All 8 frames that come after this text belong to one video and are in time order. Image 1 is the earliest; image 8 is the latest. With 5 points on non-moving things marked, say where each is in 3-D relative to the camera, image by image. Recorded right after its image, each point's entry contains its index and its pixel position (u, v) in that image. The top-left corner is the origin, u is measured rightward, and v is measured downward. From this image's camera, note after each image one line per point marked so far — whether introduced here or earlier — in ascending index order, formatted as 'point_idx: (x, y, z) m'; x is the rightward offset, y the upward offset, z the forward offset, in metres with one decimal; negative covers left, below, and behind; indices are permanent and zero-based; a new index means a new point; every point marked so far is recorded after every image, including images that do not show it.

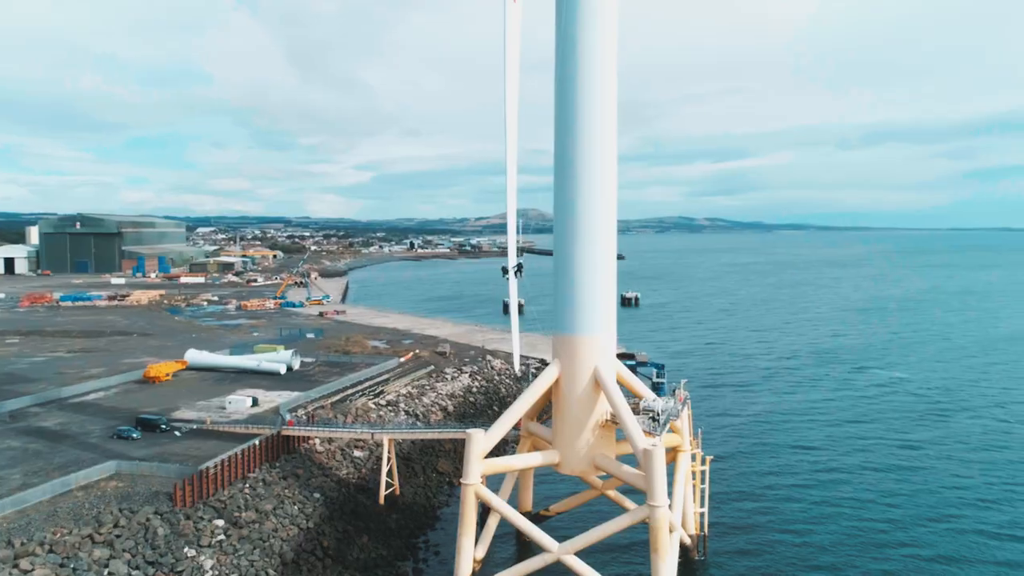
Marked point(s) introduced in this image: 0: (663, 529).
0: (+3.2, -5.1, +16.7) m
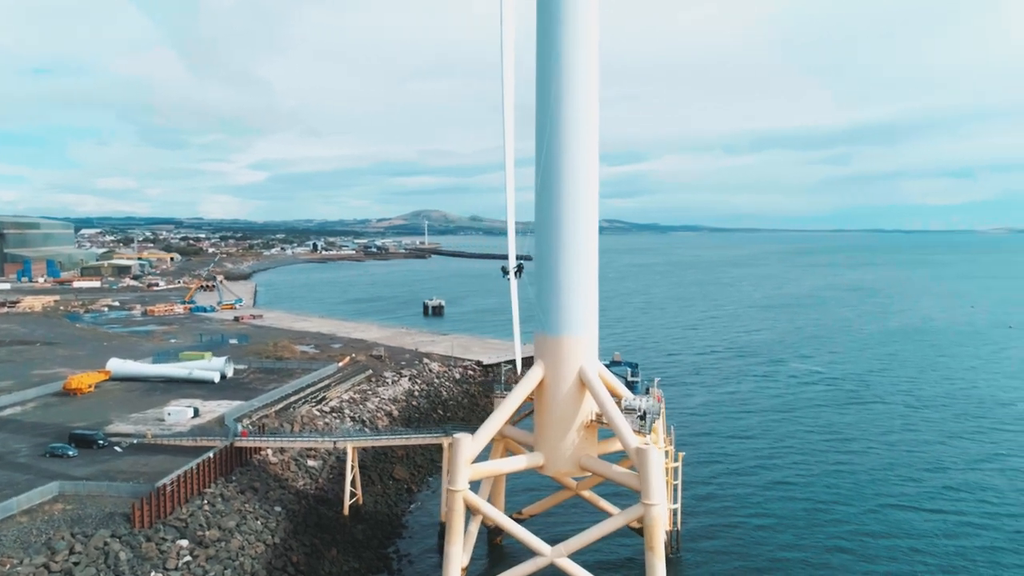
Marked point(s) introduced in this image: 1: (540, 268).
0: (+3.1, -5.0, +16.8) m
1: (-0.2, +0.3, +18.5) m
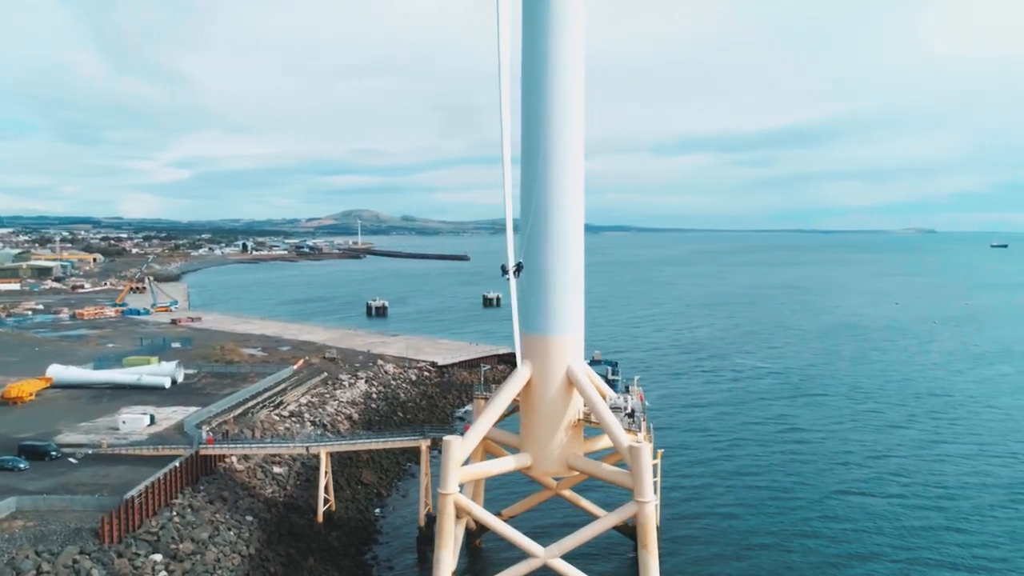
0: (+2.9, -5.0, +16.8) m
1: (-0.5, +0.3, +18.2) m
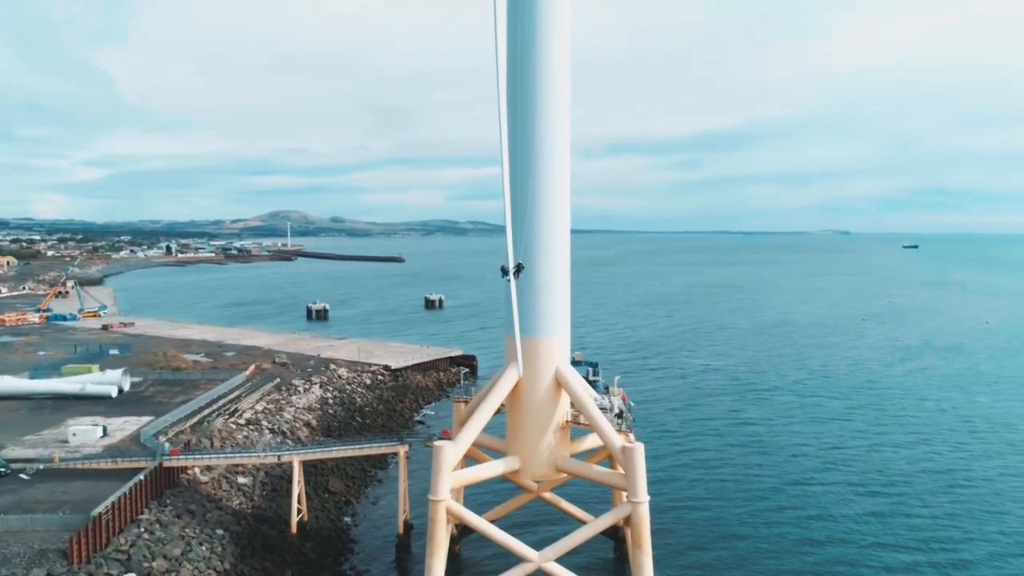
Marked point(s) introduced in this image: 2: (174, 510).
0: (+2.8, -5.0, +16.8) m
1: (-0.8, +0.3, +17.9) m
2: (-8.3, -5.4, +19.6) m
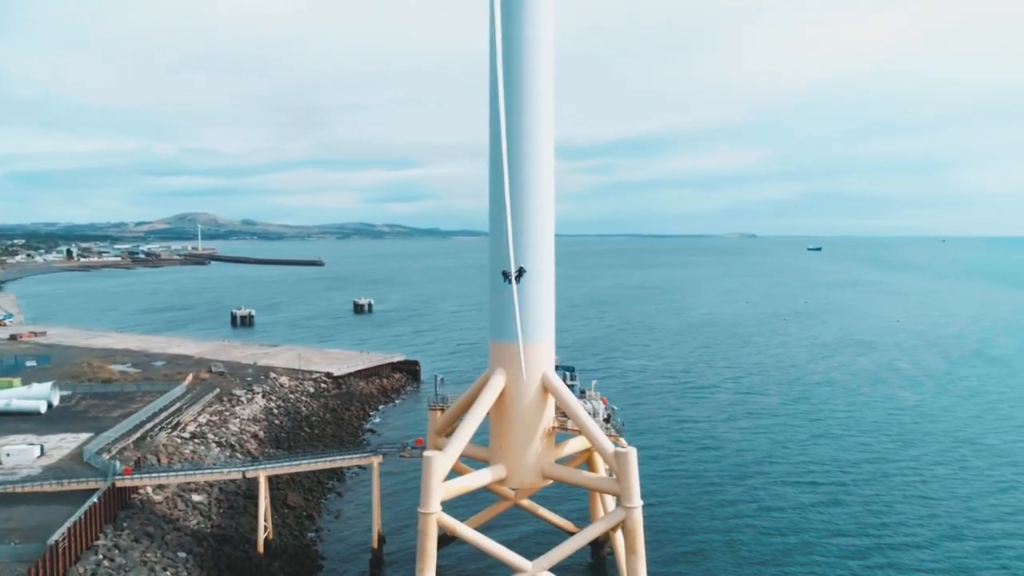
0: (+2.6, -5.1, +16.7) m
1: (-1.1, +0.2, +17.4) m
2: (-8.7, -5.6, +18.2) m
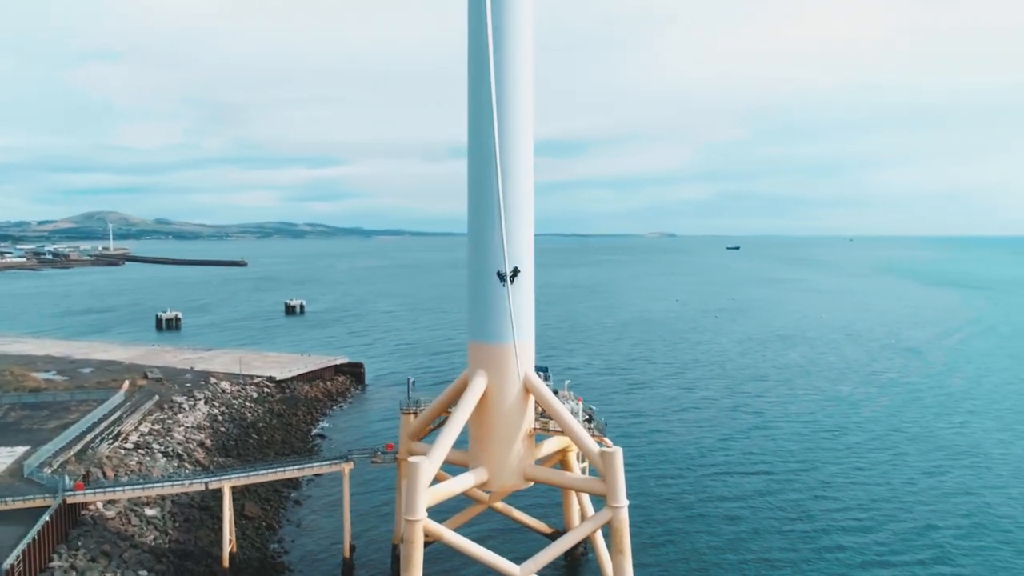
0: (+2.4, -5.0, +16.6) m
1: (-1.5, +0.2, +16.9) m
2: (-9.1, -5.7, +17.0) m
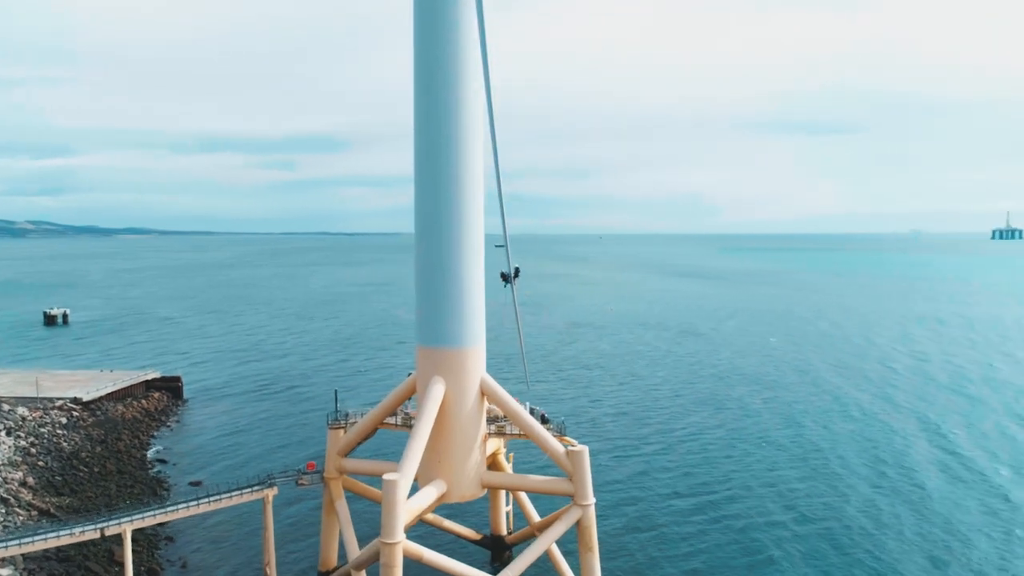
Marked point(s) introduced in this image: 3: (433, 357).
0: (+1.7, -5.3, +17.5) m
1: (-1.0, +0.3, +19.2) m
2: (-8.3, -4.6, +23.0) m
3: (-1.8, -1.7, +19.1) m
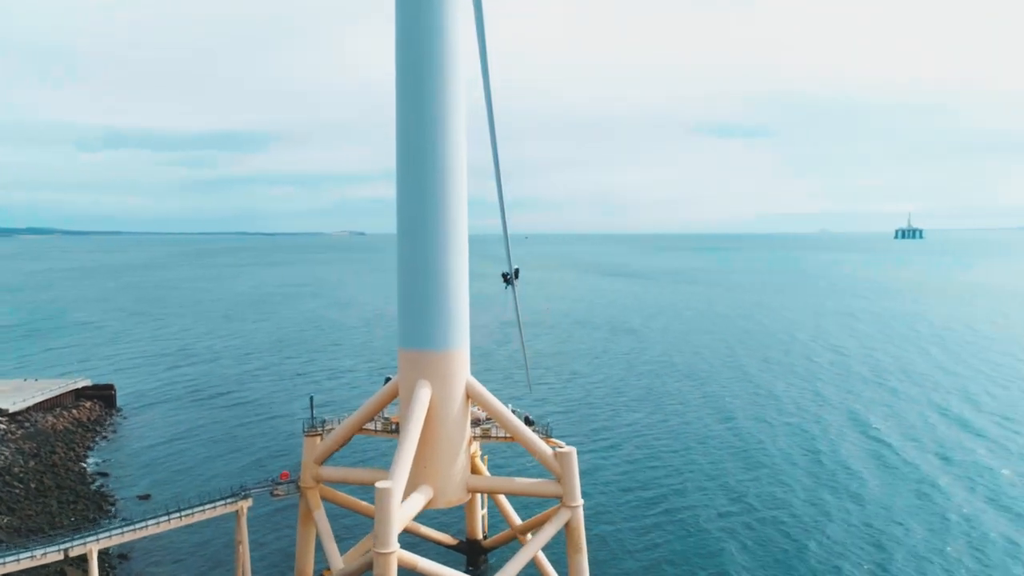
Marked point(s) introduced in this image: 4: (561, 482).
0: (+1.5, -5.3, +17.4) m
1: (-1.4, +0.3, +18.8) m
2: (-9.1, -4.7, +21.9) m
3: (-2.3, -1.7, +18.7) m
4: (+1.1, -4.3, +17.4) m
